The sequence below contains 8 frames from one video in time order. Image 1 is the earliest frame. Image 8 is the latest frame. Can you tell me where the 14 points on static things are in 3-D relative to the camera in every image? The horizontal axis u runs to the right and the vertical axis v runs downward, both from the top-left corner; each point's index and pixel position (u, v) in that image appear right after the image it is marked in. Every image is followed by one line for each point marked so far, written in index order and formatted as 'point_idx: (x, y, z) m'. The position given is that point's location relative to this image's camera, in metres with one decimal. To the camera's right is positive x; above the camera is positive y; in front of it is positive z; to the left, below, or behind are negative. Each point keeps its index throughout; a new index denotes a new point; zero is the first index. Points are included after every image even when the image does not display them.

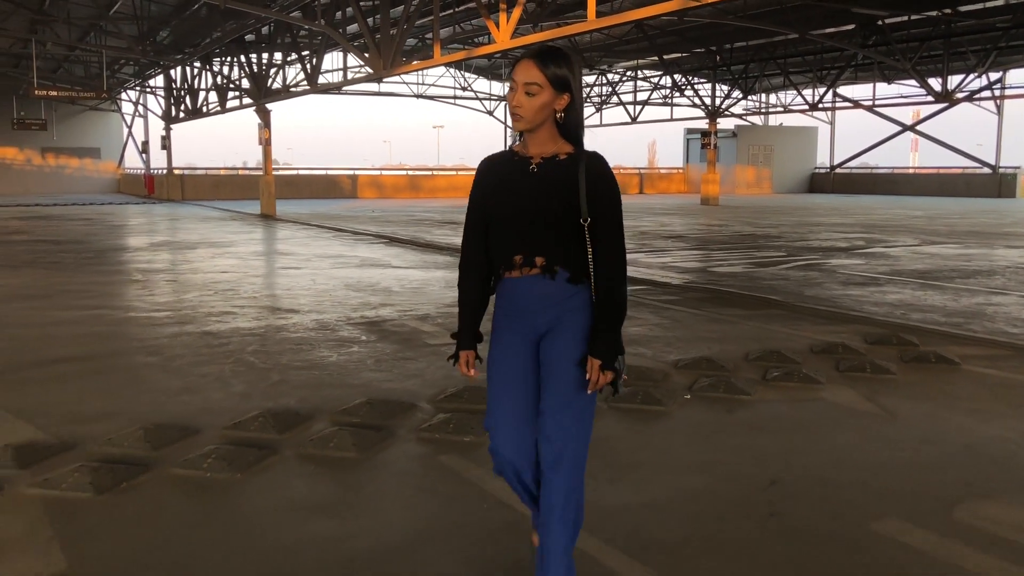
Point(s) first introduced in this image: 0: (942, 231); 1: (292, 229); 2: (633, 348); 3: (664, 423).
0: (+7.2, +1.0, +15.8) m
1: (-4.2, +1.1, +17.4) m
2: (+0.8, -0.4, +5.9) m
3: (+0.7, -0.6, +4.2) m
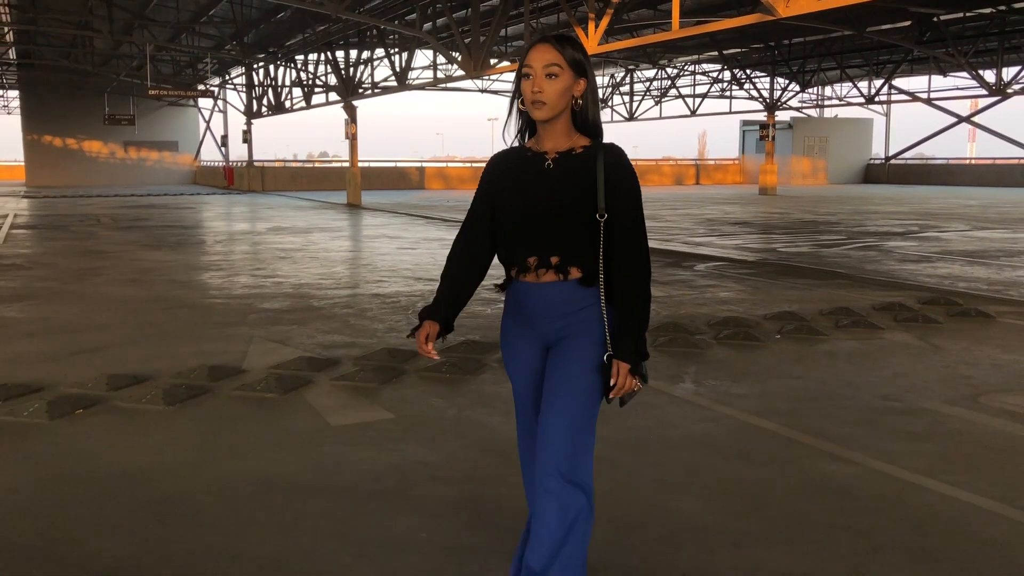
0: (+8.6, +1.3, +16.9) m
1: (-2.8, +1.4, +19.0) m
2: (+1.7, -0.1, +7.2) m
3: (+1.5, -0.4, +5.6) m
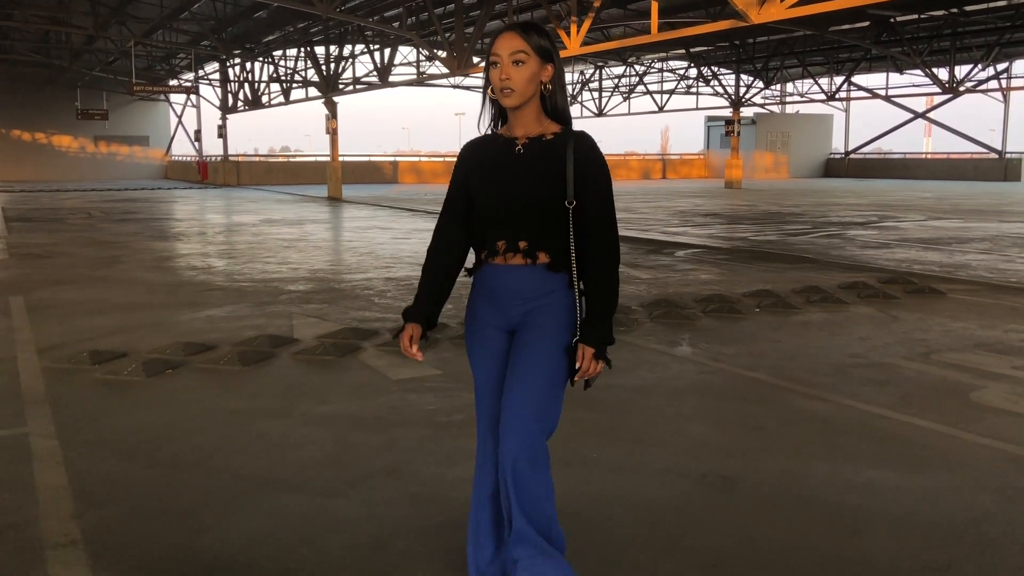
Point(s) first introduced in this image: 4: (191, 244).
0: (+8.3, +1.5, +17.9) m
1: (-3.2, +1.6, +19.6) m
2: (+1.7, 0.0, +8.0) m
3: (+1.6, -0.2, +6.4) m
4: (-4.2, +0.6, +12.2) m
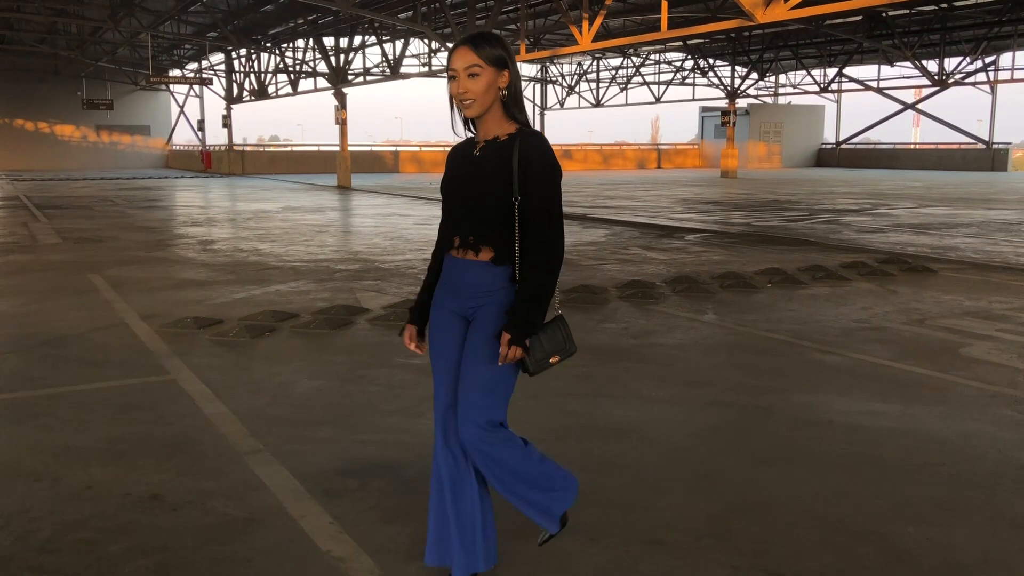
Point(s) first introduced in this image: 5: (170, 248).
0: (+8.5, +1.8, +18.7) m
1: (-3.0, +2.0, +20.3) m
2: (+2.0, +0.2, +8.8) m
3: (+1.9, -0.1, +7.1) m
4: (-3.9, +0.8, +12.9) m
5: (-3.8, +0.4, +10.3) m
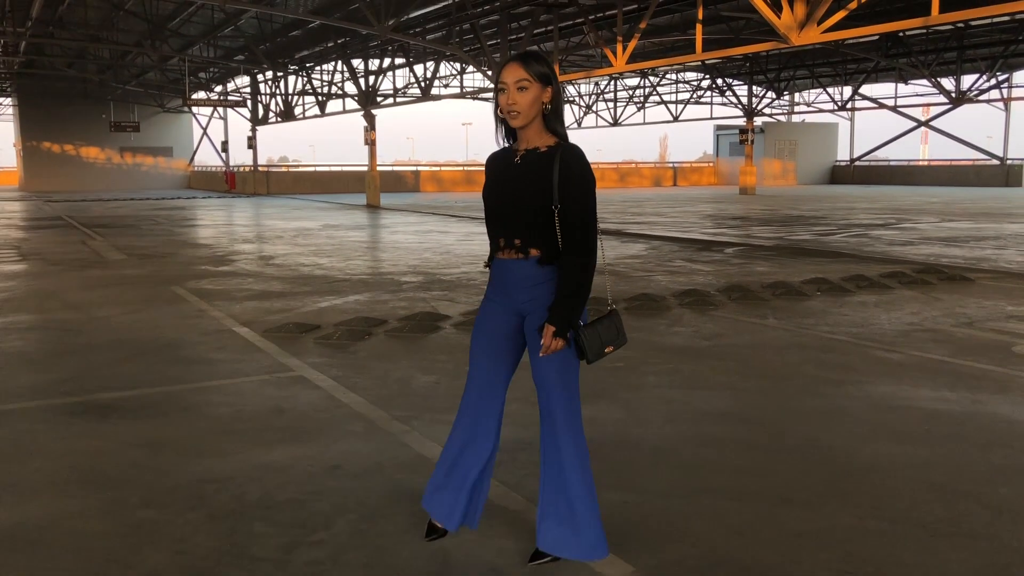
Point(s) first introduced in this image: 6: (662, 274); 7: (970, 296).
0: (+9.1, +1.5, +19.2) m
1: (-2.4, +1.6, +20.8) m
2: (+2.5, +0.1, +9.2) m
3: (+2.4, -0.1, +7.6) m
4: (-3.3, +0.6, +13.4) m
5: (-3.2, +0.3, +10.8) m
6: (+1.5, +0.1, +9.5) m
7: (+3.8, -0.1, +7.7) m
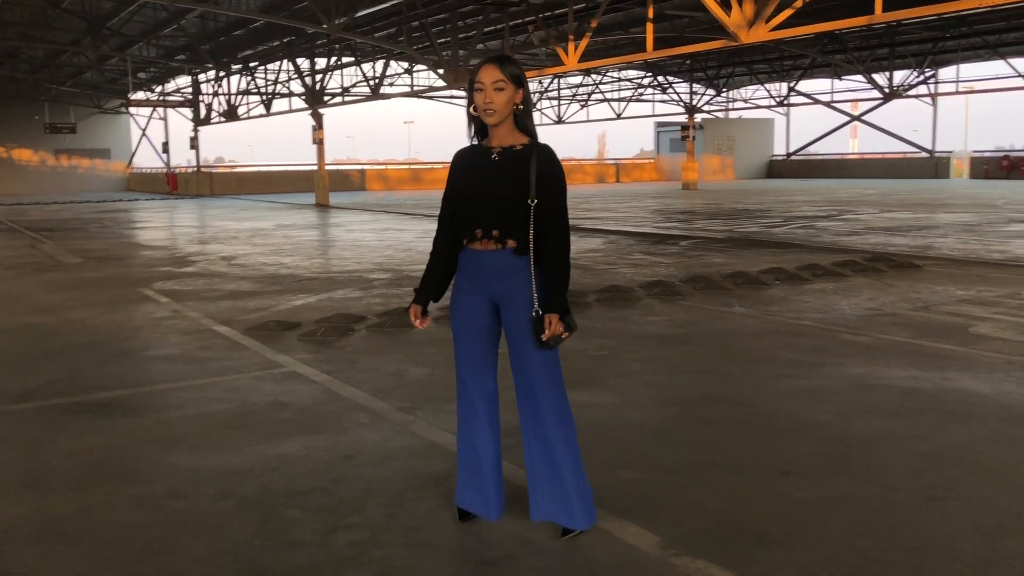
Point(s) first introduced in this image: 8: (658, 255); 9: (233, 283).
0: (+8.1, +1.8, +19.8) m
1: (-3.5, +1.6, +20.8) m
2: (+2.2, +0.2, +9.5) m
3: (+2.2, 0.0, +7.9) m
4: (-3.9, +0.6, +13.3) m
5: (-3.6, +0.3, +10.7) m
6: (+1.2, +0.2, +9.7) m
7: (+3.5, +0.1, +8.1) m
8: (+1.7, +0.4, +10.6) m
9: (-2.6, 0.0, +8.9) m
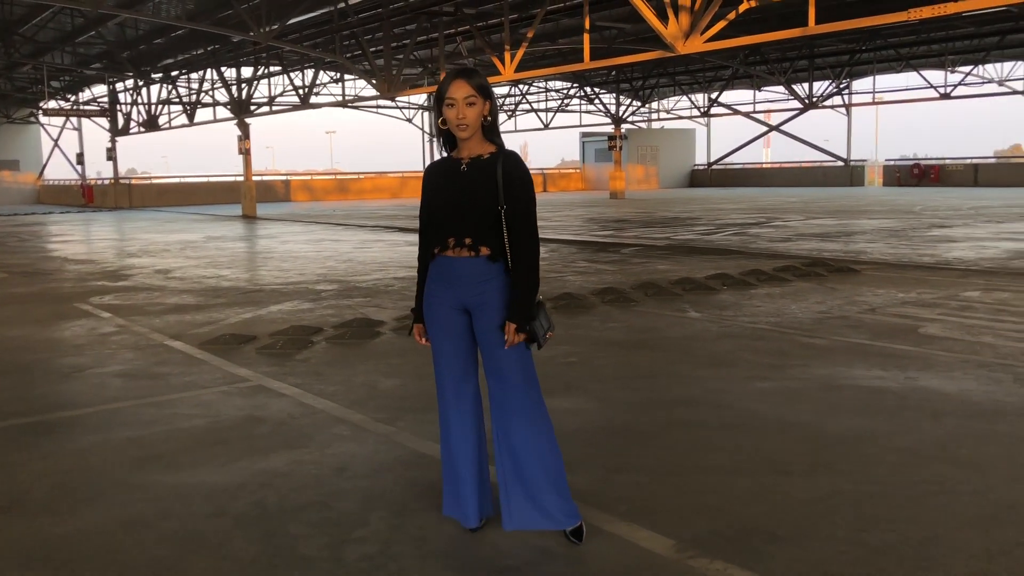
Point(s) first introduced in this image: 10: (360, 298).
0: (+6.6, +1.7, +20.4) m
1: (-5.0, +1.4, +20.4) m
2: (+1.6, +0.2, +9.7) m
3: (+1.8, -0.1, +8.0) m
4: (-4.8, +0.4, +12.9) m
5: (-4.2, +0.1, +10.4) m
6: (+0.6, +0.1, +9.8) m
7: (+3.1, 0.0, +8.3) m
8: (+1.0, +0.3, +10.7) m
9: (-3.1, -0.1, +8.6) m
10: (-1.4, -0.1, +8.3) m
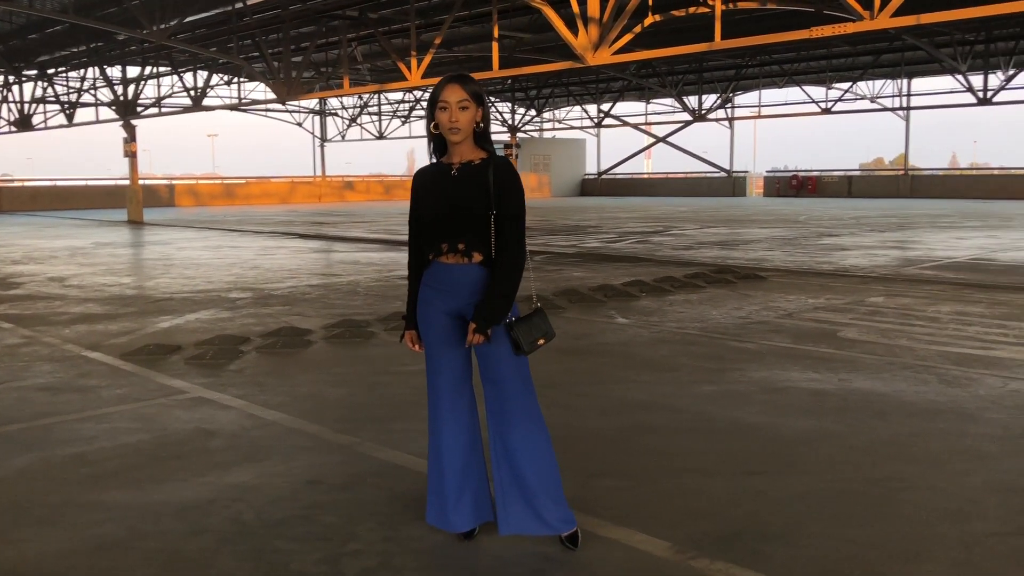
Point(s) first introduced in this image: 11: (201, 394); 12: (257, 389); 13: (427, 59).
0: (+4.4, +1.5, +21.1) m
1: (-7.1, +1.2, +19.7) m
2: (+0.8, +0.1, +9.8) m
3: (+1.2, -0.1, +8.2) m
4: (-6.0, +0.3, +12.3) m
5: (-5.1, 0.0, +9.8) m
6: (-0.2, +0.1, +9.8) m
7: (+2.4, 0.0, +8.7) m
8: (+0.1, +0.2, +10.8) m
9: (-3.8, -0.2, +8.2) m
10: (-2.0, -0.1, +8.1) m
11: (-1.6, -0.5, +4.8) m
12: (-1.4, -0.5, +4.9) m
13: (-1.5, +3.8, +15.4) m
